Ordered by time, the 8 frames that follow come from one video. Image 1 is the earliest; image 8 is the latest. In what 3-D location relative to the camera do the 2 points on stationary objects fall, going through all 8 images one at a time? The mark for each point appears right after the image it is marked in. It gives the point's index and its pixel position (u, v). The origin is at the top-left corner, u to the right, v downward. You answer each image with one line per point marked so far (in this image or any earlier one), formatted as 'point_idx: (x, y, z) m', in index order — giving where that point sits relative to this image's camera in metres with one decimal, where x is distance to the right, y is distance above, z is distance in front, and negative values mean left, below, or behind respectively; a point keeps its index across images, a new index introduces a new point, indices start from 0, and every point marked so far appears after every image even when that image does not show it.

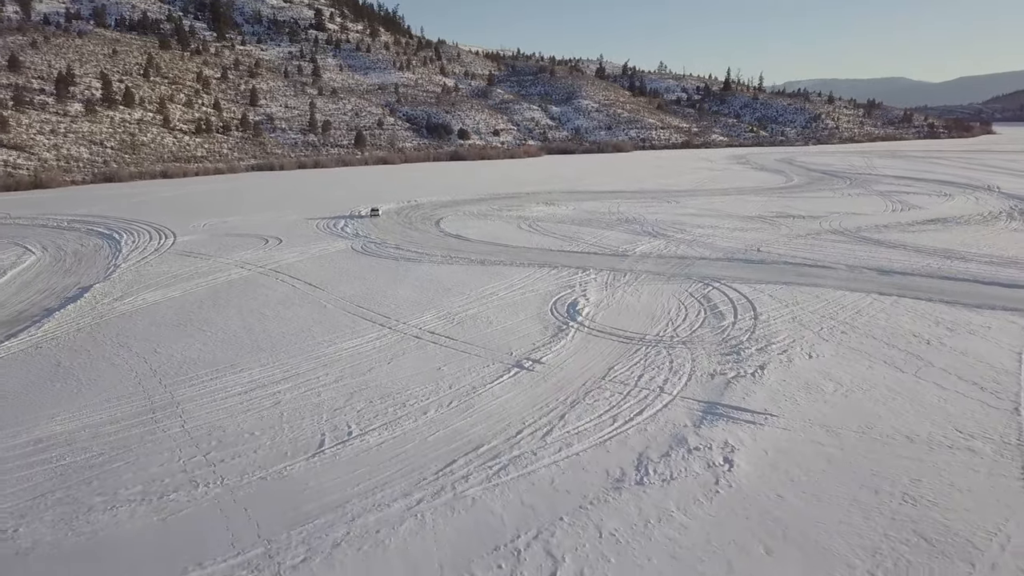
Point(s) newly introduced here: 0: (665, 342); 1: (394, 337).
0: (+1.9, -0.7, +10.0) m
1: (-1.5, -0.6, +10.2) m
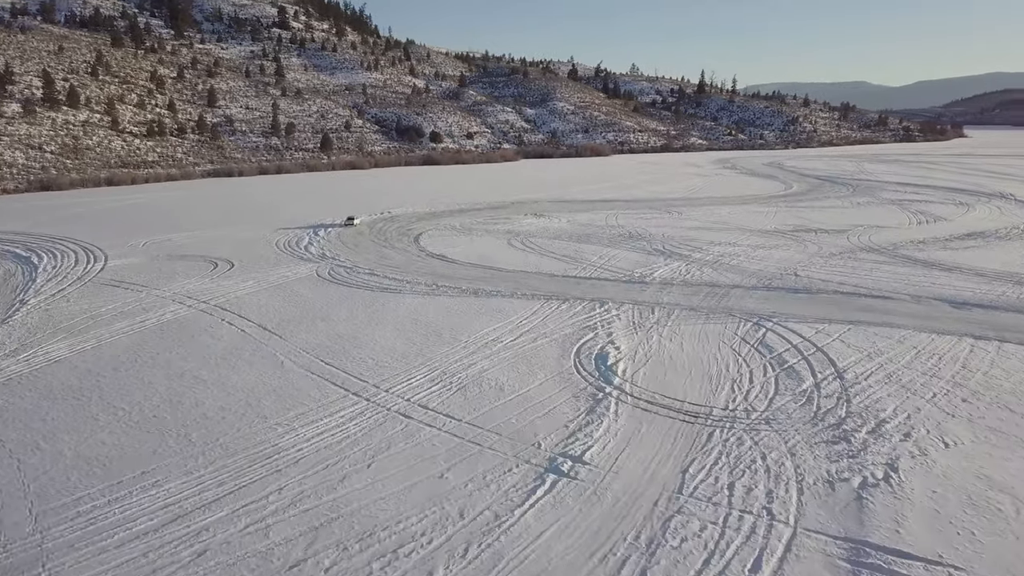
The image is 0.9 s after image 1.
0: (+2.1, -1.2, +7.4) m
1: (-1.3, -1.2, +7.5) m
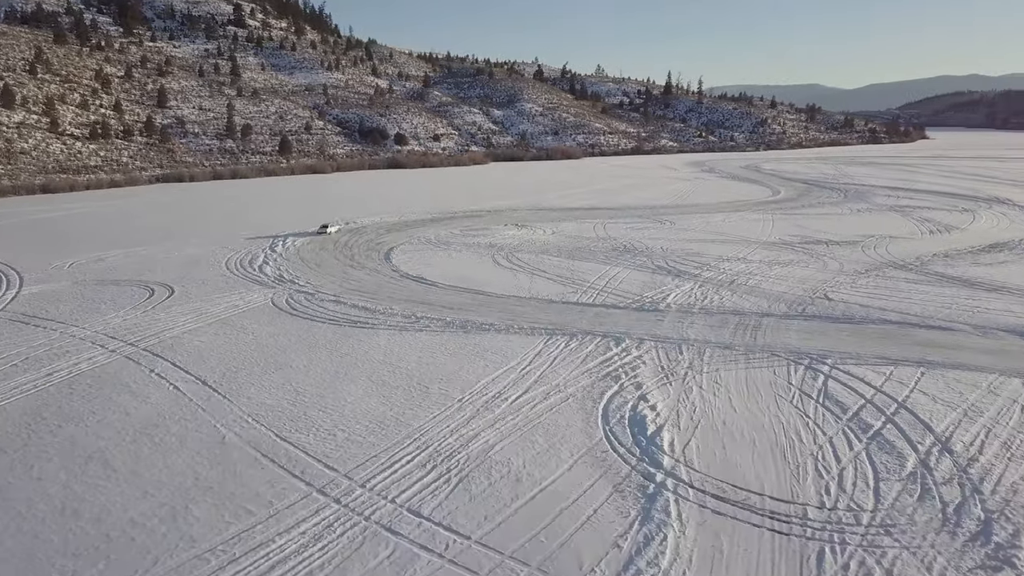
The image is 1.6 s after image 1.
0: (+2.3, -1.6, +5.4) m
1: (-1.1, -1.7, +5.4) m
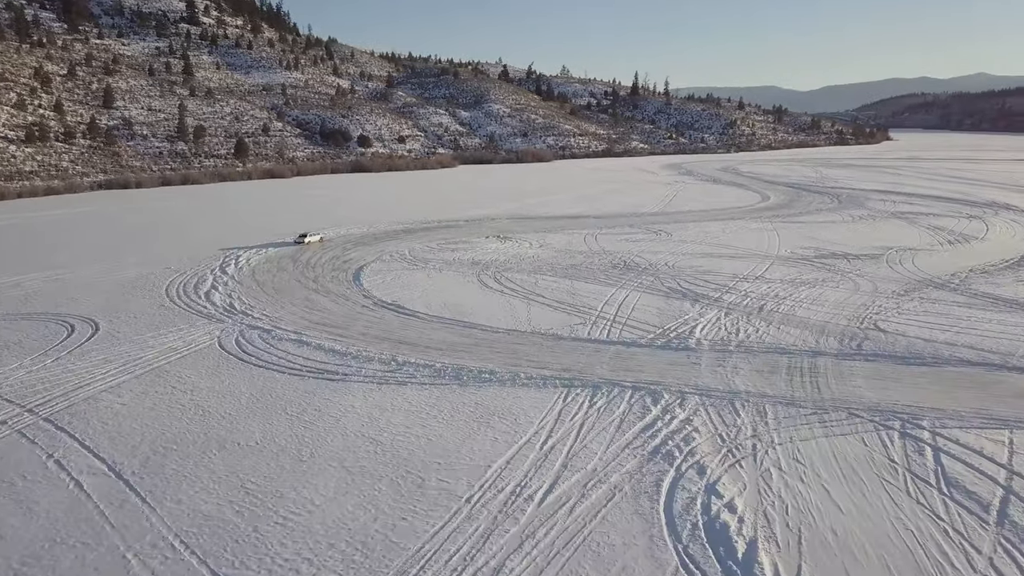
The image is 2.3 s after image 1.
0: (+2.7, -2.1, +3.5) m
1: (-0.8, -2.1, +3.3) m
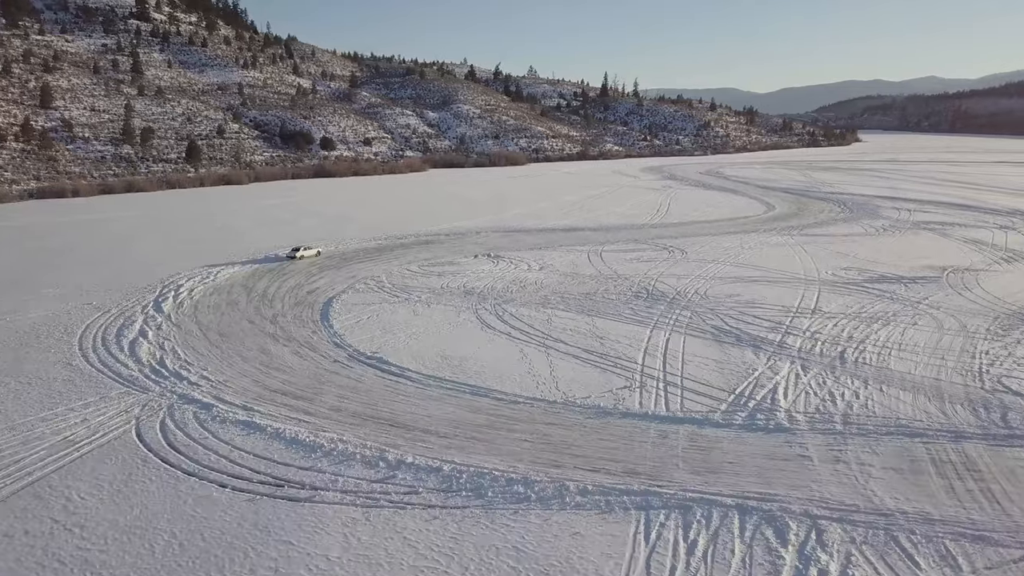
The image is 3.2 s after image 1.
0: (+3.2, -2.6, +0.9) m
1: (-0.2, -2.7, +0.6) m
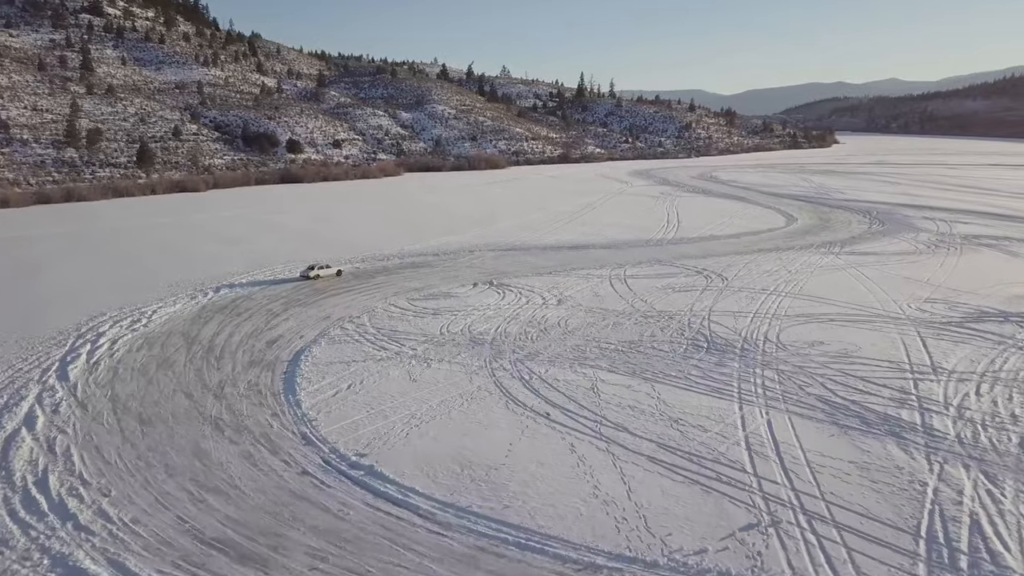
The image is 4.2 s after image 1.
0: (+4.0, -3.2, -1.9) m
1: (+0.6, -3.3, -2.4) m
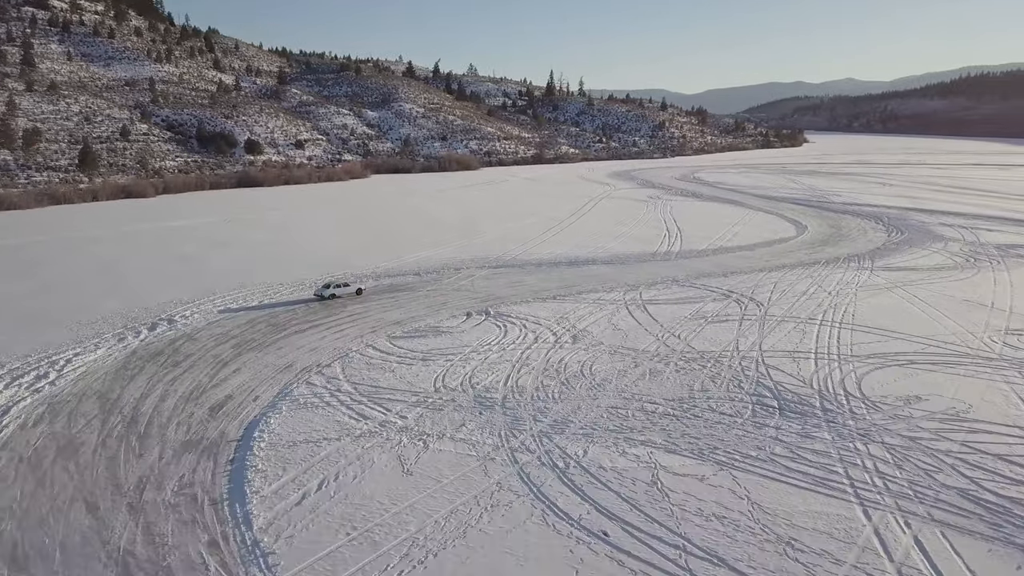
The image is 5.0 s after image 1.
0: (+4.7, -3.6, -4.1) m
1: (+1.4, -3.7, -4.7) m
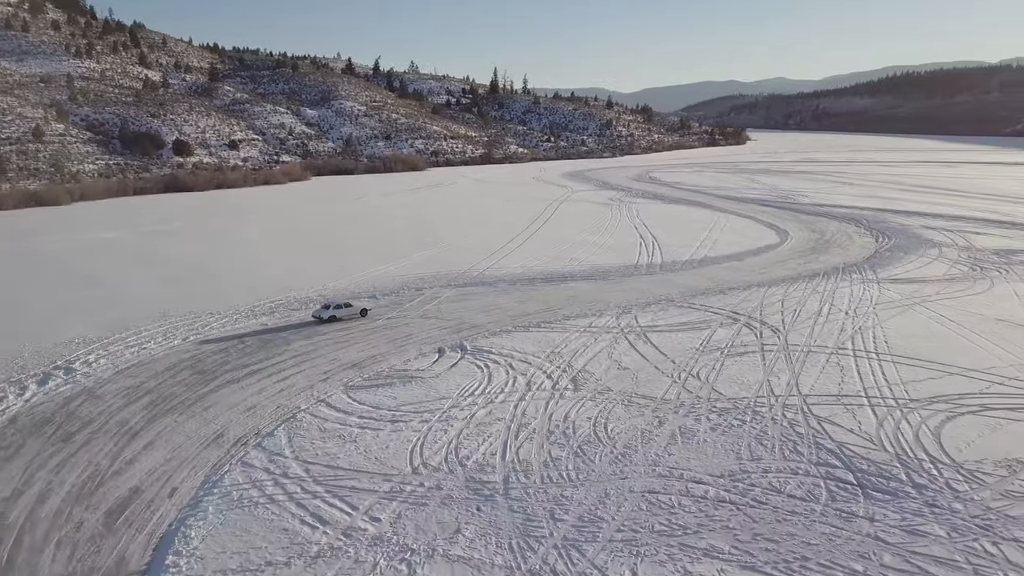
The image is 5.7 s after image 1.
0: (+5.7, -3.9, -5.7) m
1: (+2.4, -4.1, -6.5) m
